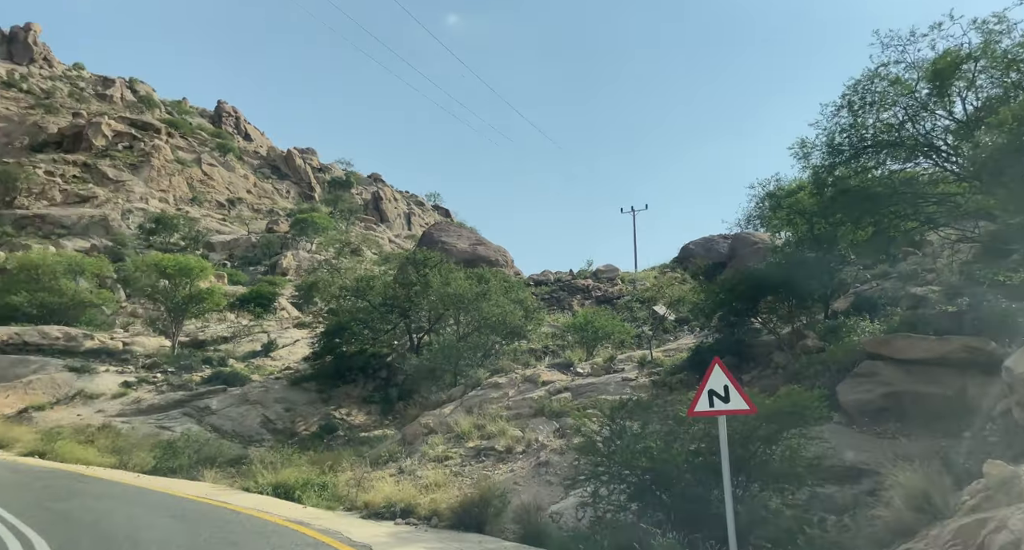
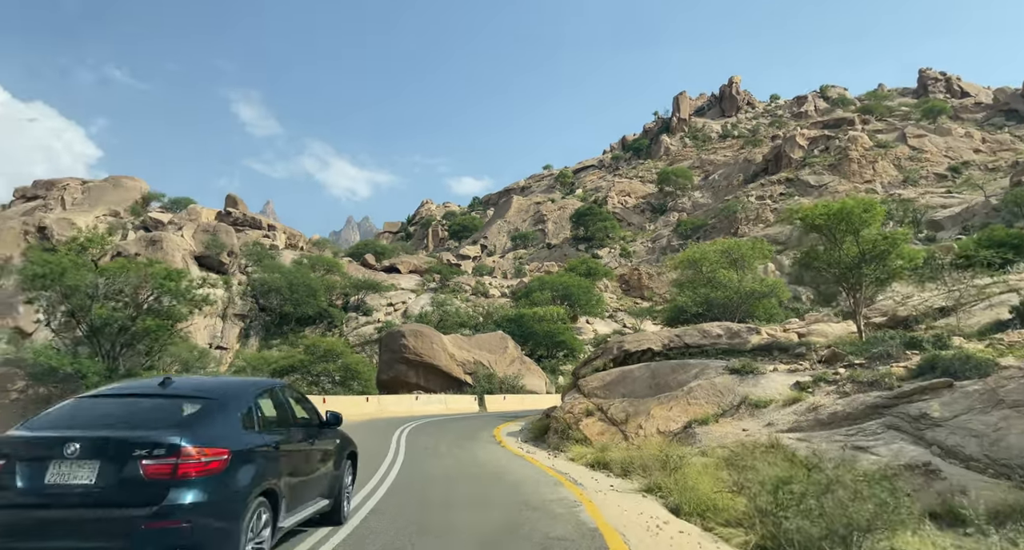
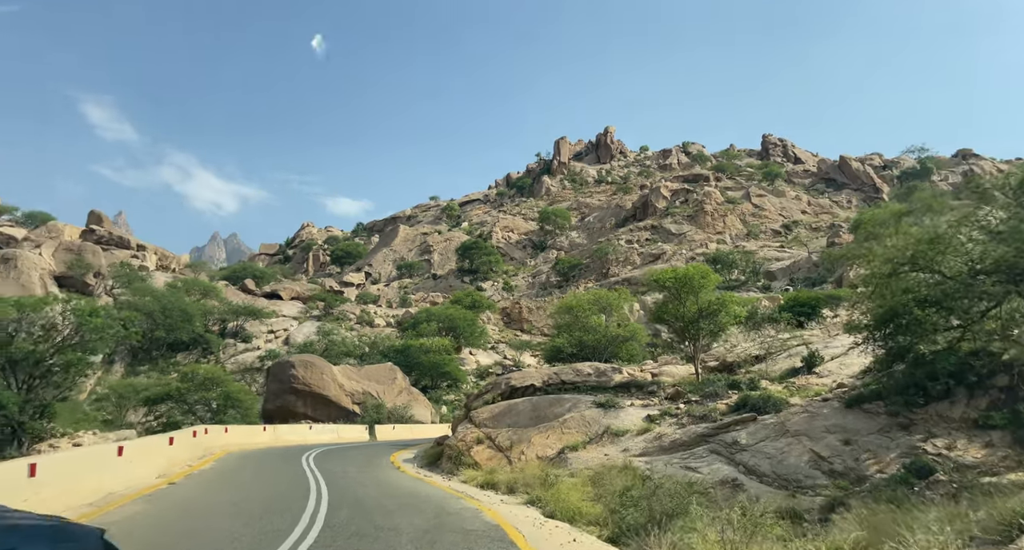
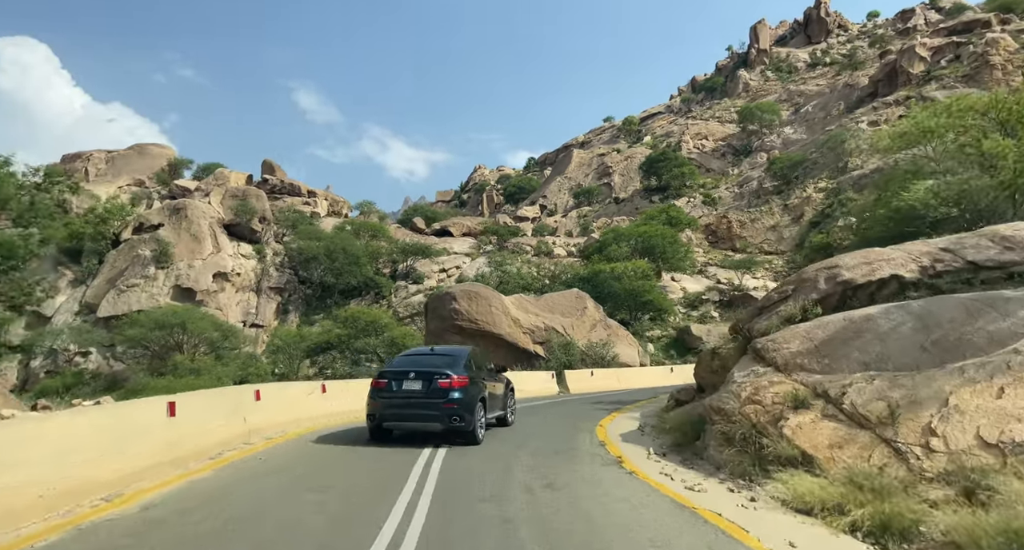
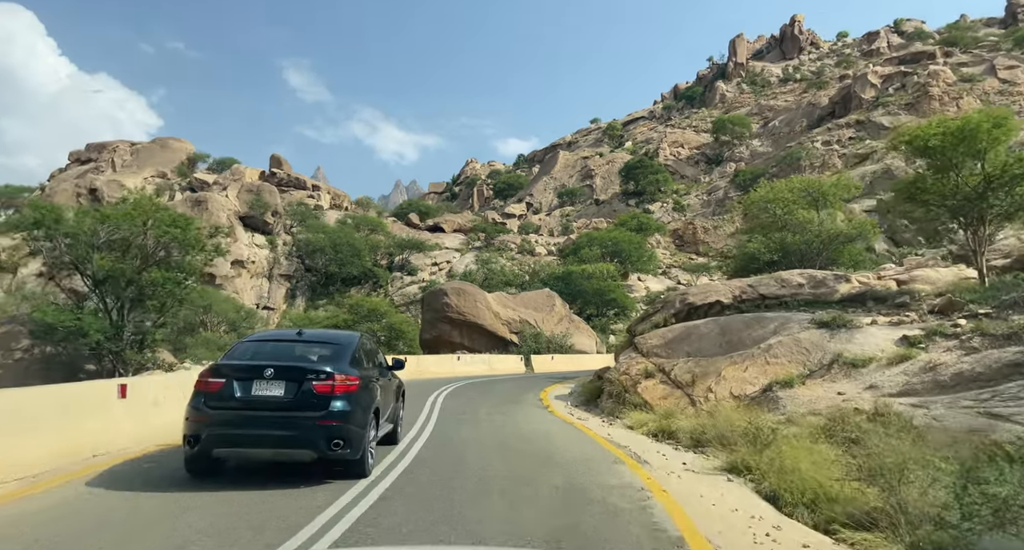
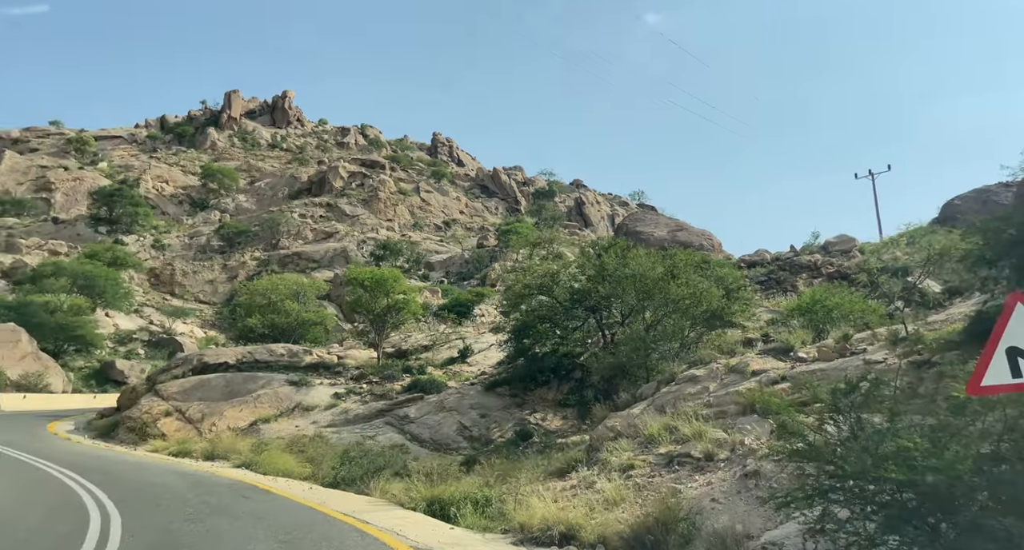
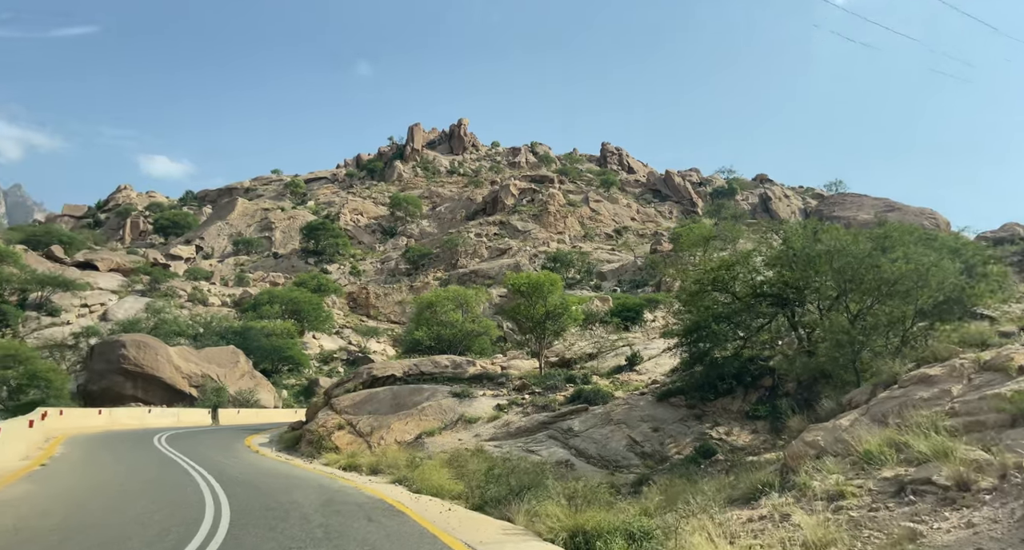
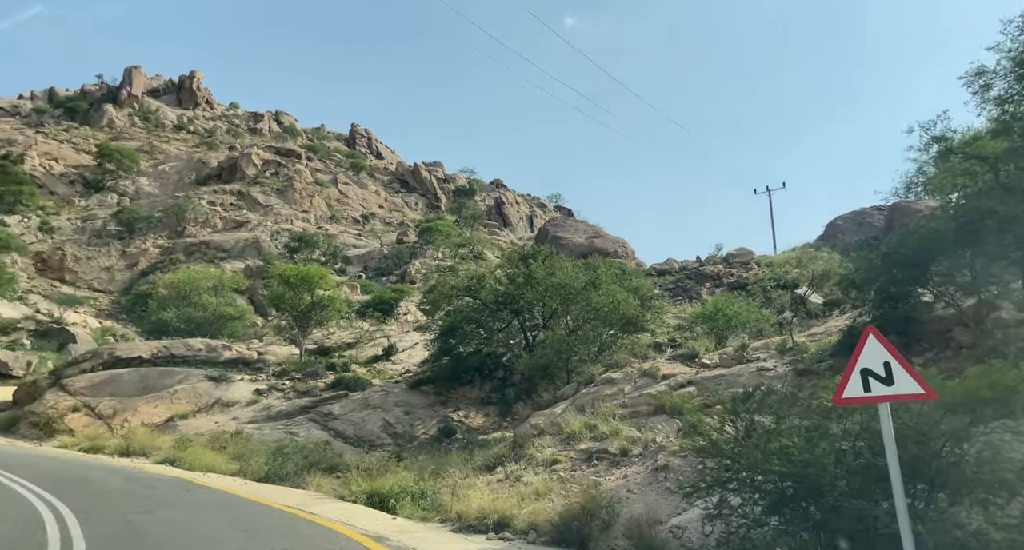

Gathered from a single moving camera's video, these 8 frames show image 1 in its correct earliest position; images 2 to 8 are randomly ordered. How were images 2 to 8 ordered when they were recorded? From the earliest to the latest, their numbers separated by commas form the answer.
8, 6, 7, 3, 2, 5, 4
